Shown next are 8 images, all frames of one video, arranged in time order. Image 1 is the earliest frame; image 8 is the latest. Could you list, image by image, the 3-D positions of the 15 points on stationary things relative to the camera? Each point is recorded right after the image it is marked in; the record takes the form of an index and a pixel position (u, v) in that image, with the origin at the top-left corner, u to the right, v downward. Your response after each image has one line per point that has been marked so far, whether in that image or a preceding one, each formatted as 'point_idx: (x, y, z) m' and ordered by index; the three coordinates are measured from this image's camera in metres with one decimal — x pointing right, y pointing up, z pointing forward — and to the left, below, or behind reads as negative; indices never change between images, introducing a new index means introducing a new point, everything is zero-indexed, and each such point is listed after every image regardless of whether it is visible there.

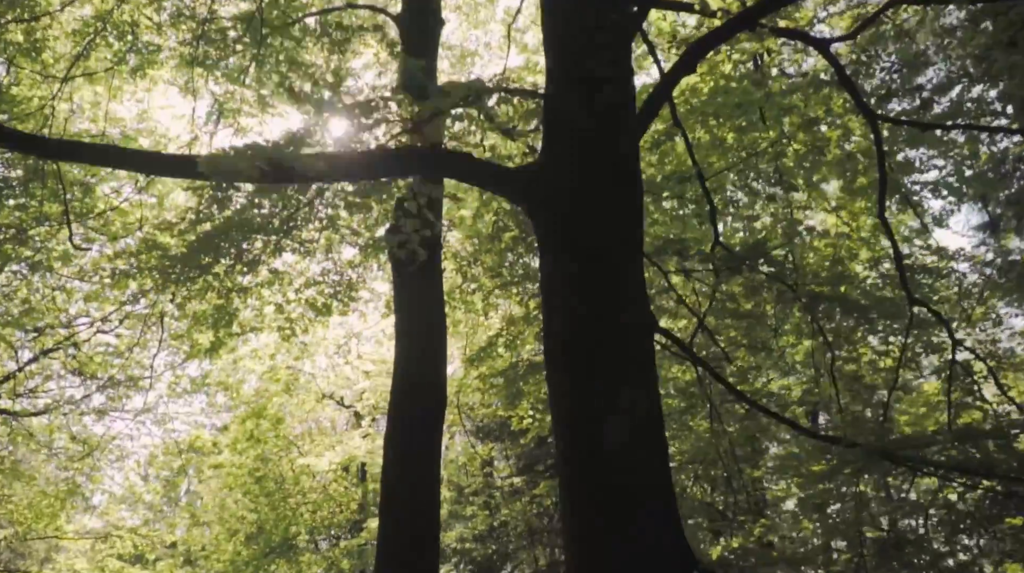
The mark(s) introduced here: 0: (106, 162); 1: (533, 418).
0: (-2.7, +0.8, +6.2) m
1: (+0.3, -1.8, +12.5) m
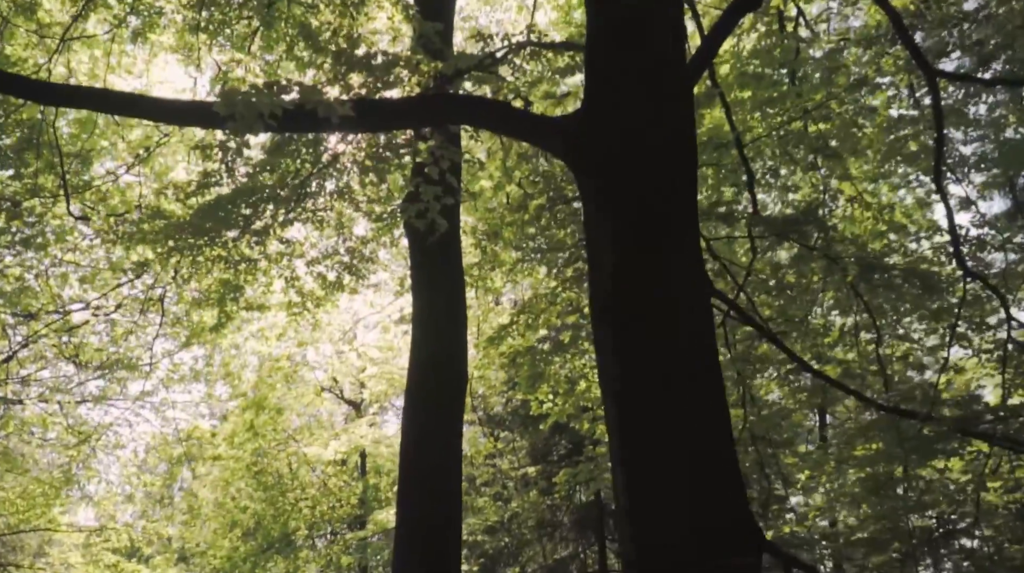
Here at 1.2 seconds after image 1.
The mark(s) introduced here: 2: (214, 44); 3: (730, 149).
0: (-2.4, +1.1, +5.6) m
1: (+0.5, -1.5, +11.9) m
2: (-4.1, +3.4, +12.7) m
3: (+2.3, +1.4, +9.4) m
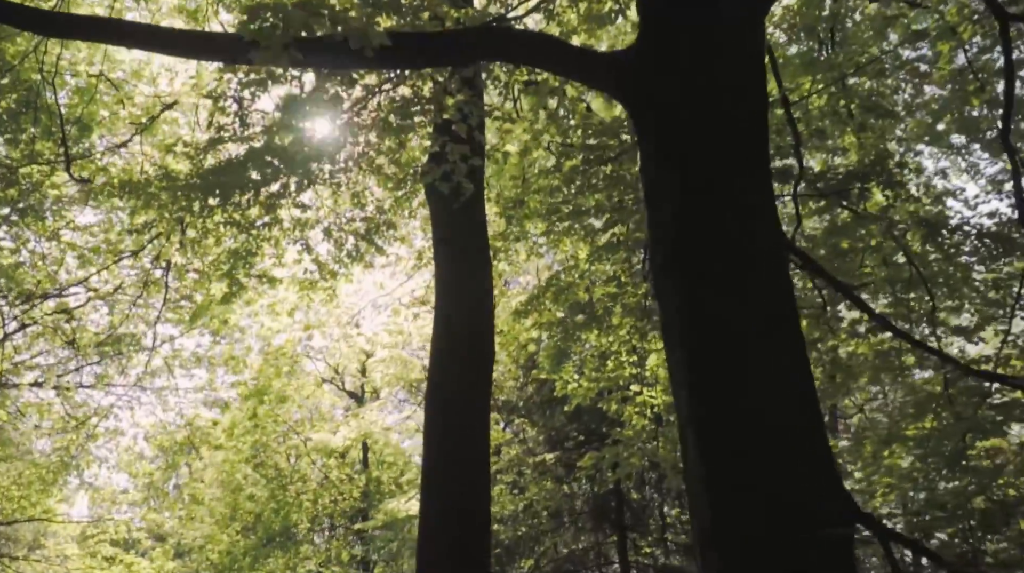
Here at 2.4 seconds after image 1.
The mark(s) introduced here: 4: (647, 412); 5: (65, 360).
0: (-2.1, +1.4, +5.0) m
1: (+0.8, -1.2, +11.3) m
2: (-3.8, +3.7, +12.1) m
3: (+2.6, +1.7, +8.9) m
4: (+1.6, -1.5, +11.1) m
5: (-7.4, -1.2, +15.1) m
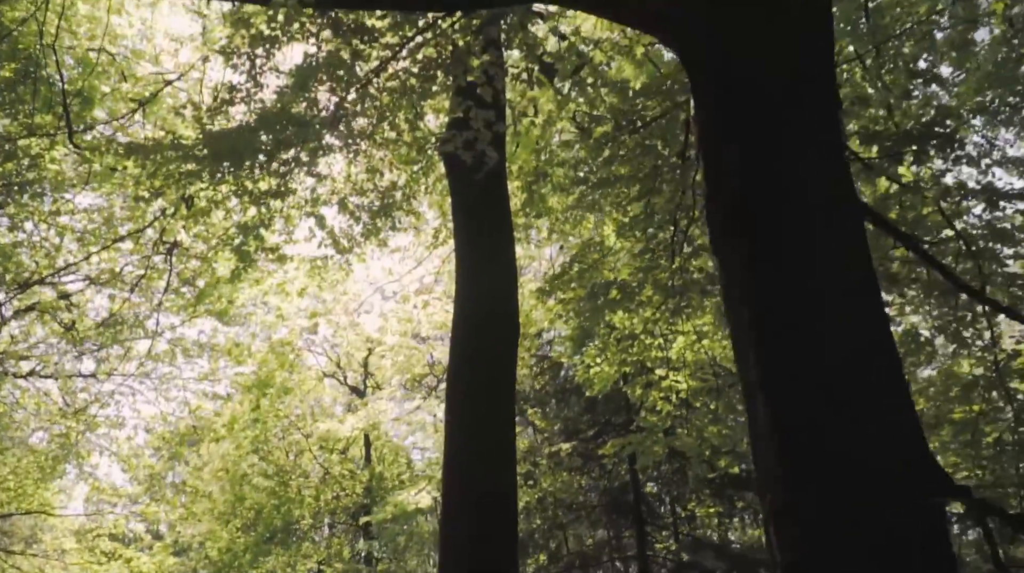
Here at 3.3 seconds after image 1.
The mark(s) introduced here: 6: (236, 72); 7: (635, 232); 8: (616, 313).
0: (-1.8, +1.6, +4.5) m
1: (+1.0, -1.0, +10.8) m
2: (-3.6, +3.9, +11.6) m
3: (+2.8, +1.9, +8.4) m
4: (+1.9, -1.3, +10.7) m
5: (-7.1, -0.9, +14.6) m
6: (-2.4, +1.9, +8.0) m
7: (+1.2, +0.6, +9.2) m
8: (+1.1, -0.3, +10.0) m
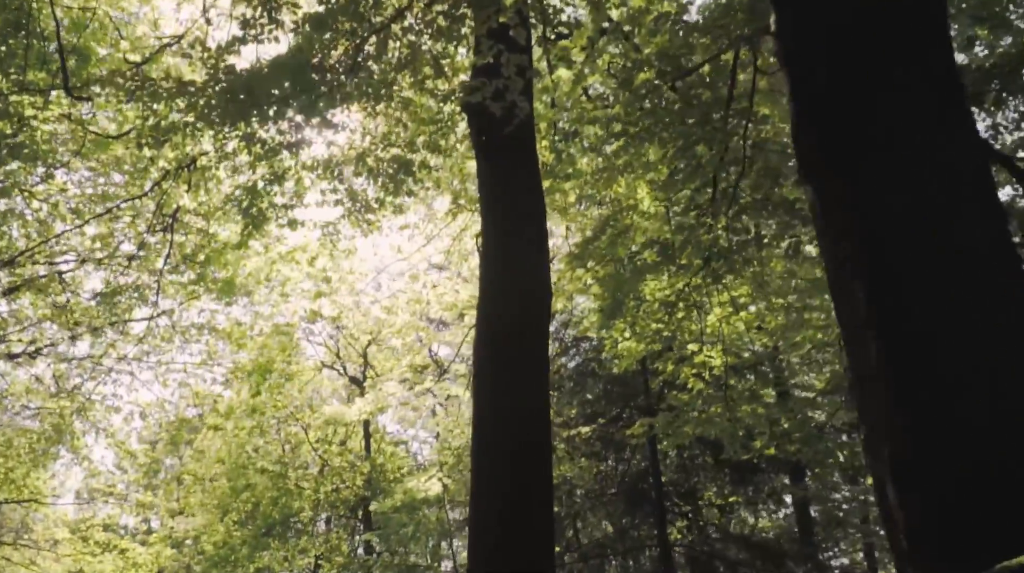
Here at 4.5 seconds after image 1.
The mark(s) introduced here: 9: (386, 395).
0: (-1.5, +2.0, +3.9) m
1: (+1.3, -0.6, +10.2) m
2: (-3.3, +4.3, +11.0) m
3: (+3.1, +2.3, +7.8) m
4: (+2.1, -1.0, +10.1) m
5: (-6.9, -0.6, +13.9) m
6: (-2.1, +2.2, +7.4) m
7: (+1.5, +0.9, +8.6) m
8: (+1.4, 0.0, +9.4) m
9: (-2.0, -1.7, +14.4) m
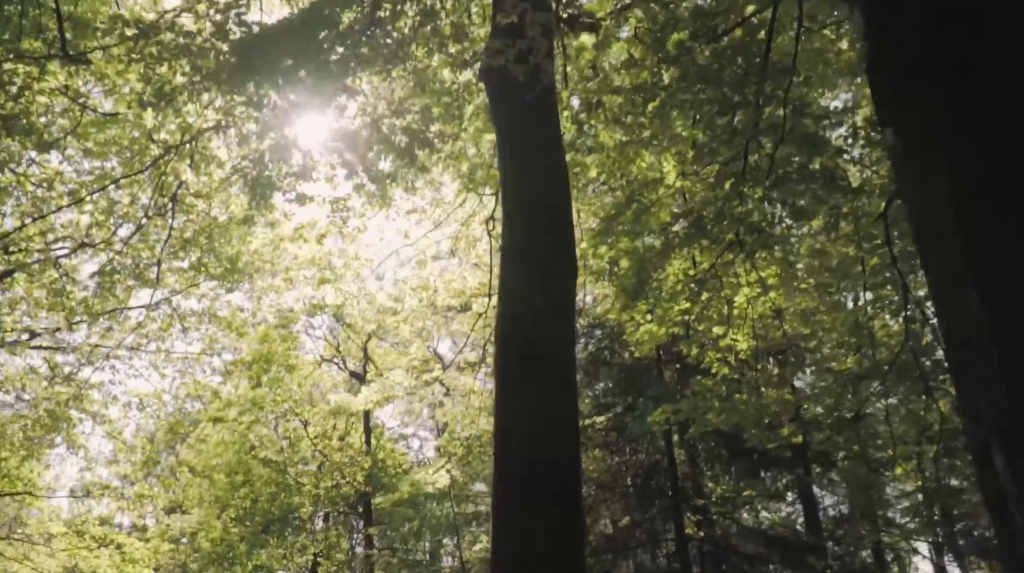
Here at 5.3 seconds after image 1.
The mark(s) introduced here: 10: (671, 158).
0: (-1.3, +2.2, +3.5) m
1: (+1.4, -0.4, +9.8) m
2: (-3.1, +4.5, +10.5) m
3: (+3.3, +2.5, +7.4) m
4: (+2.3, -0.8, +9.6) m
5: (-6.8, -0.4, +13.5) m
6: (-1.9, +2.4, +6.9) m
7: (+1.7, +1.1, +8.2) m
8: (+1.6, +0.2, +9.0) m
9: (-1.8, -1.5, +13.9) m
10: (+1.5, +1.2, +8.6) m
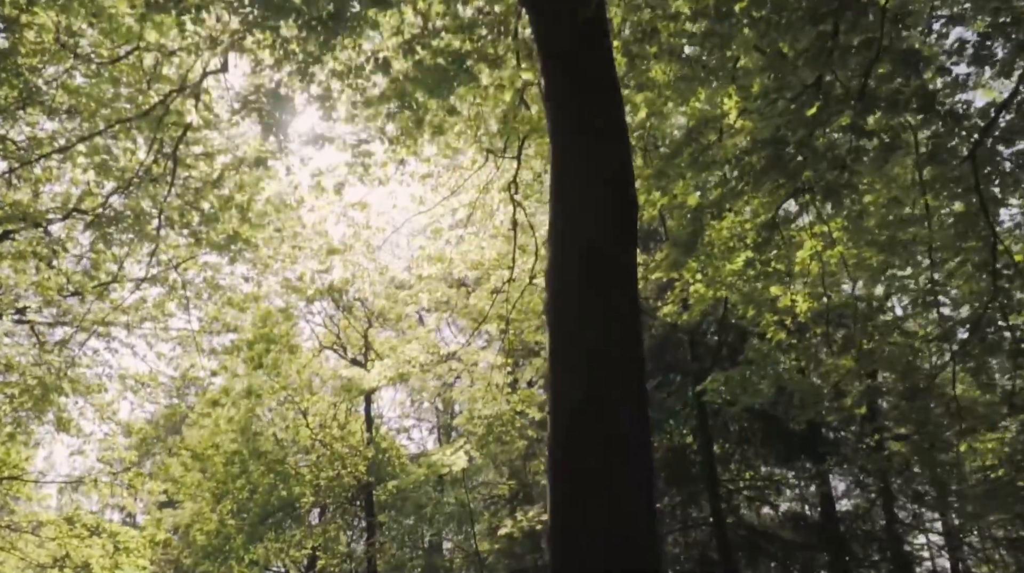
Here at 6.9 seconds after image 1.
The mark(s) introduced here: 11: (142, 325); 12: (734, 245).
0: (-0.9, +2.6, +2.6) m
1: (+1.8, 0.0, +9.0) m
2: (-2.8, +4.9, +9.6) m
3: (+3.7, +2.9, +6.6) m
4: (+2.6, -0.3, +8.8) m
5: (-6.4, +0.1, +12.5) m
6: (-1.6, +2.8, +6.1) m
7: (+2.1, +1.5, +7.4) m
8: (+1.9, +0.7, +8.2) m
9: (-1.5, -1.0, +13.1) m
10: (+1.9, +1.6, +7.8) m
11: (-5.5, -0.6, +13.8) m
12: (+2.1, +0.4, +8.4) m
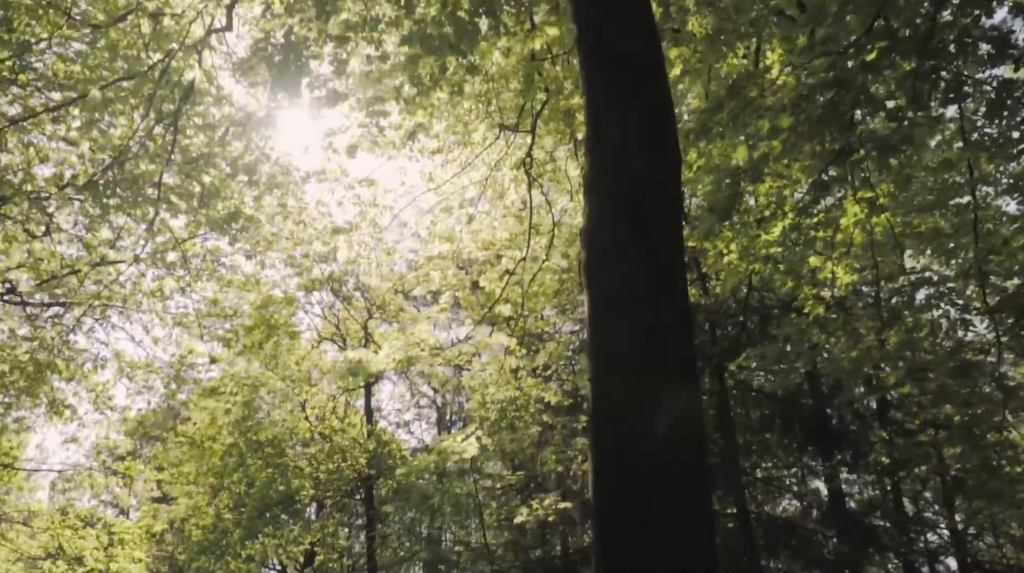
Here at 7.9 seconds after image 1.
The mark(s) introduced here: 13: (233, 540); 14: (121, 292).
0: (-0.6, +2.9, +2.1) m
1: (+2.0, +0.3, +8.5) m
2: (-2.6, +5.2, +9.1) m
3: (+3.9, +3.1, +6.1) m
4: (+2.8, -0.1, +8.3) m
5: (-6.3, +0.4, +12.0) m
6: (-1.3, +3.1, +5.6) m
7: (+2.3, +1.8, +6.9) m
8: (+2.1, +0.9, +7.7) m
9: (-1.3, -0.8, +12.6) m
10: (+2.1, +1.9, +7.3) m
11: (-5.4, -0.3, +13.2) m
12: (+2.3, +0.6, +7.9) m
13: (-5.8, -5.3, +19.4) m
14: (-5.4, -0.1, +12.7) m
